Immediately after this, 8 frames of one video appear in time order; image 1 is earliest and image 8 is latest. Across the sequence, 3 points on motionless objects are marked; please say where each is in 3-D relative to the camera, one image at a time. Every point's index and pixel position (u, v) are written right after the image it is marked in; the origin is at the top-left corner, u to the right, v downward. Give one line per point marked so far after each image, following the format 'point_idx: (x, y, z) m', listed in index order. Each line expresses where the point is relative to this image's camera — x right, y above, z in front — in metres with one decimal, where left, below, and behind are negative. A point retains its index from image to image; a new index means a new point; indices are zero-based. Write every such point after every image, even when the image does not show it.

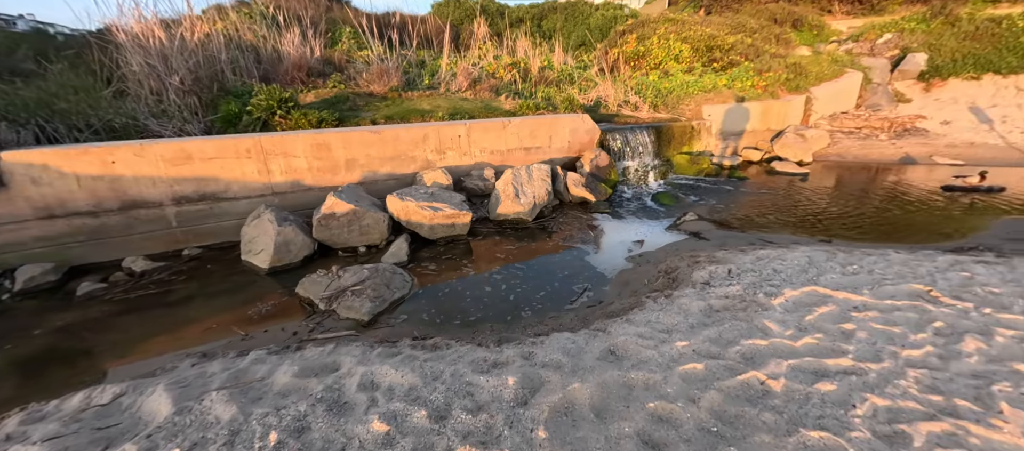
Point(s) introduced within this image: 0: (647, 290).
0: (+1.5, -0.7, +4.2) m
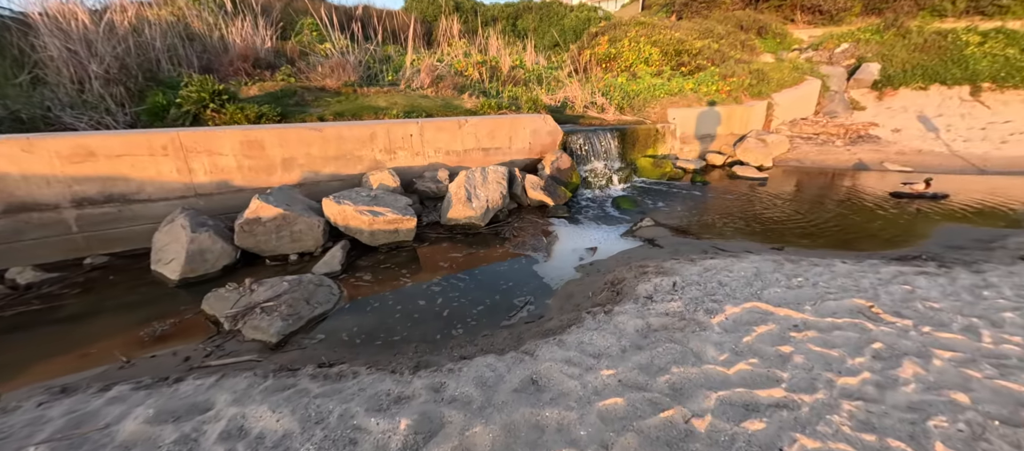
0: (+0.8, -0.8, +4.0) m
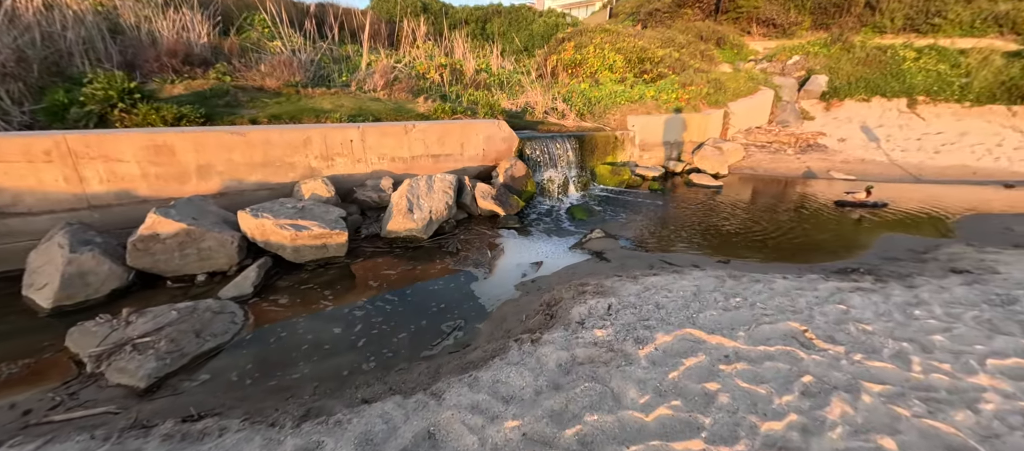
0: (+0.1, -1.0, +3.6) m
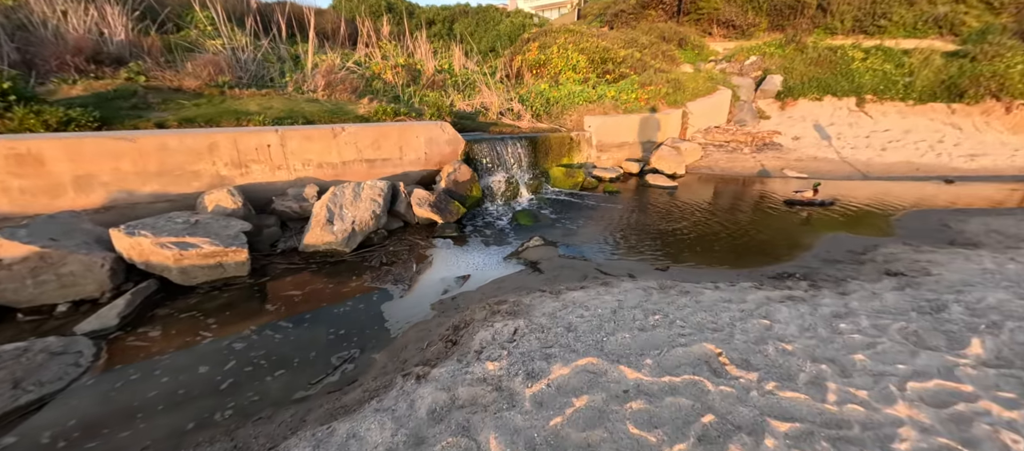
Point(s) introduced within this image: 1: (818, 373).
0: (-0.8, -1.1, +3.2) m
1: (+2.1, -1.0, +2.6) m
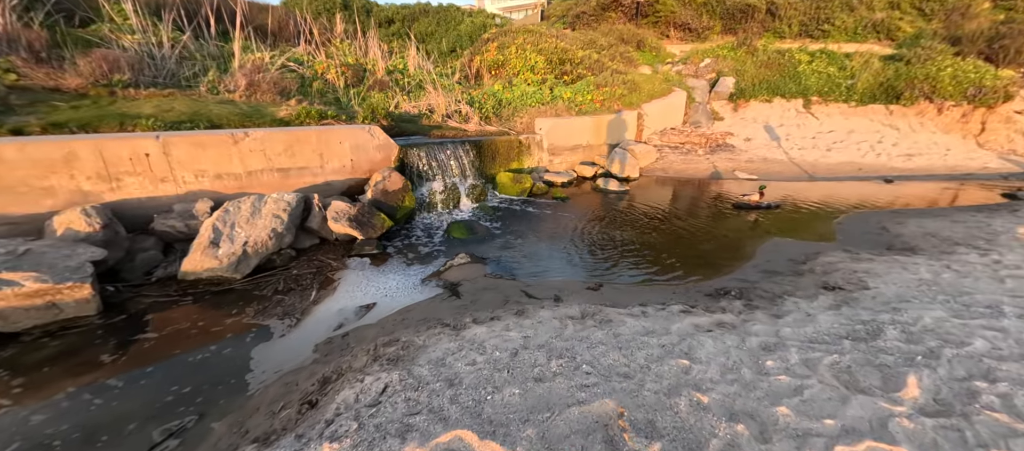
0: (-1.7, -1.4, +2.5) m
1: (+1.2, -1.2, +2.2) m
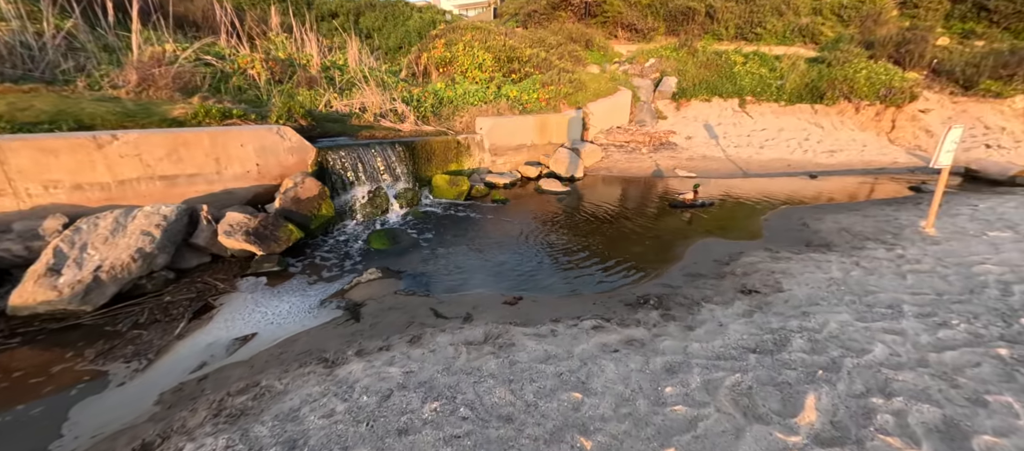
0: (-2.5, -1.6, +1.9) m
1: (+0.5, -1.3, +1.8) m
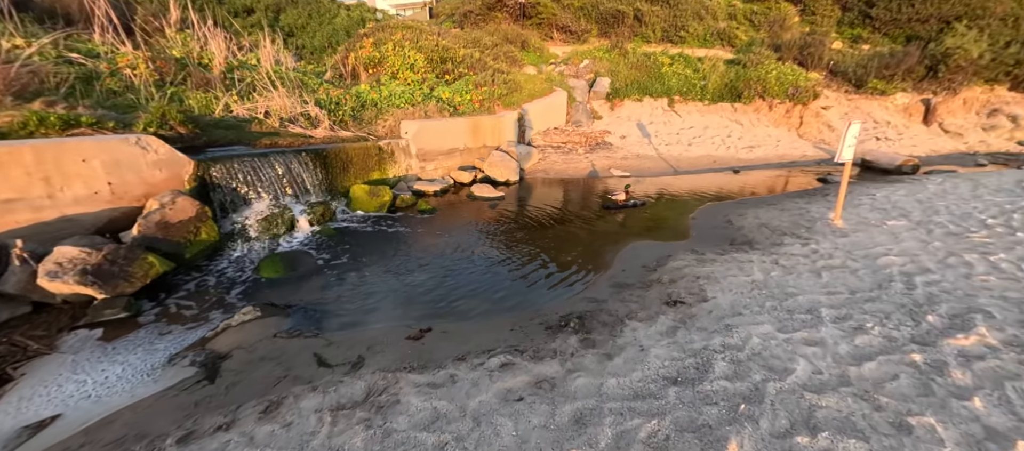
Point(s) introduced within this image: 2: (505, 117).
0: (-3.0, -1.9, +1.0) m
1: (-0.1, -1.4, +1.3) m
2: (-0.1, +3.5, +12.8) m
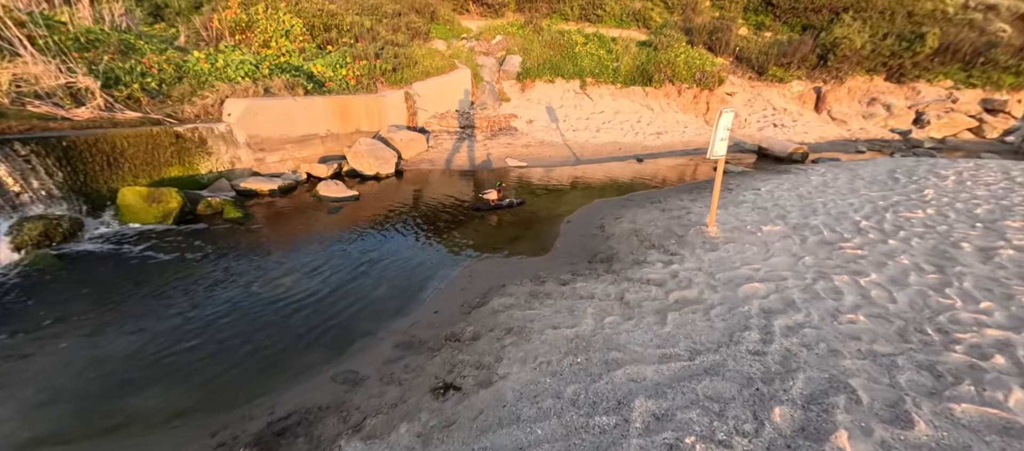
0: (-4.8, -2.5, -1.1) m
1: (-2.0, -2.0, -0.4) m
2: (-3.7, +3.5, +10.7) m
